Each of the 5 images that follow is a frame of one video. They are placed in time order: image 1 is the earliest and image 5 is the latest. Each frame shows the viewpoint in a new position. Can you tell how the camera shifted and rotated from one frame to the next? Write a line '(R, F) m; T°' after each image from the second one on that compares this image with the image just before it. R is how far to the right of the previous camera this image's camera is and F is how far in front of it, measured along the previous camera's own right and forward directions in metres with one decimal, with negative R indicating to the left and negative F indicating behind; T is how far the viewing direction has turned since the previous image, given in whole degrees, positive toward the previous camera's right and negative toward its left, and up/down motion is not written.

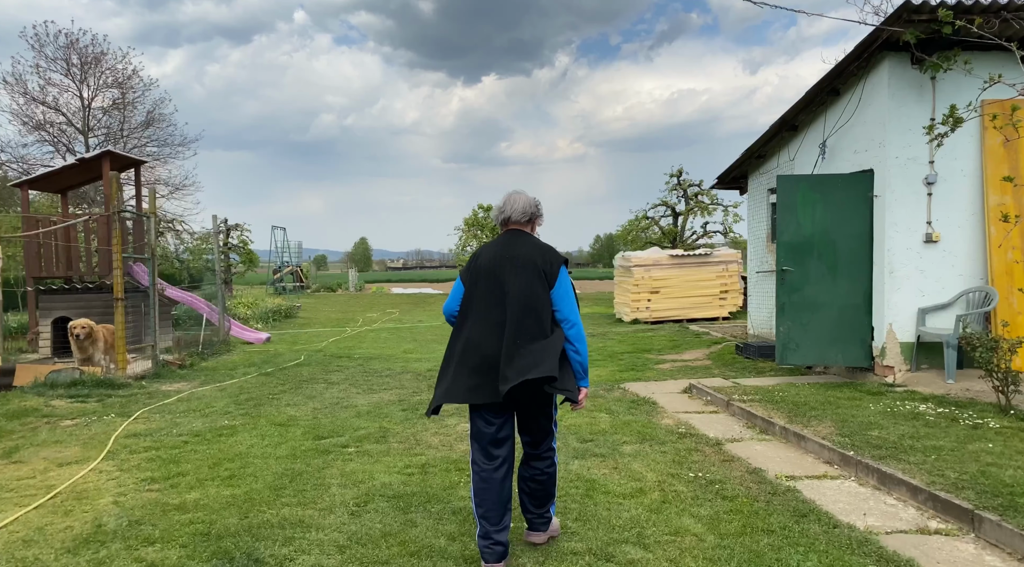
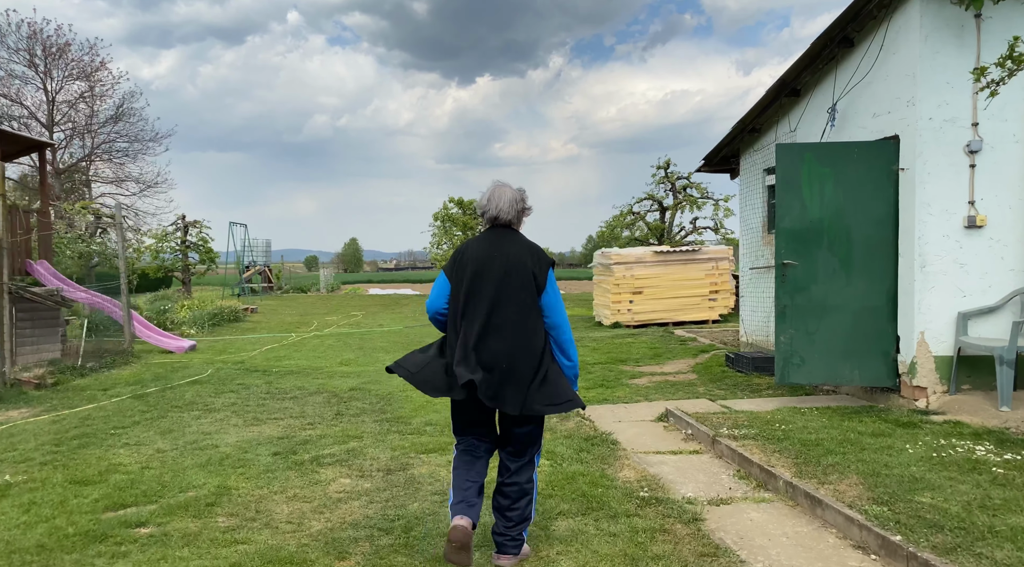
(+0.5, +1.6) m; +1°
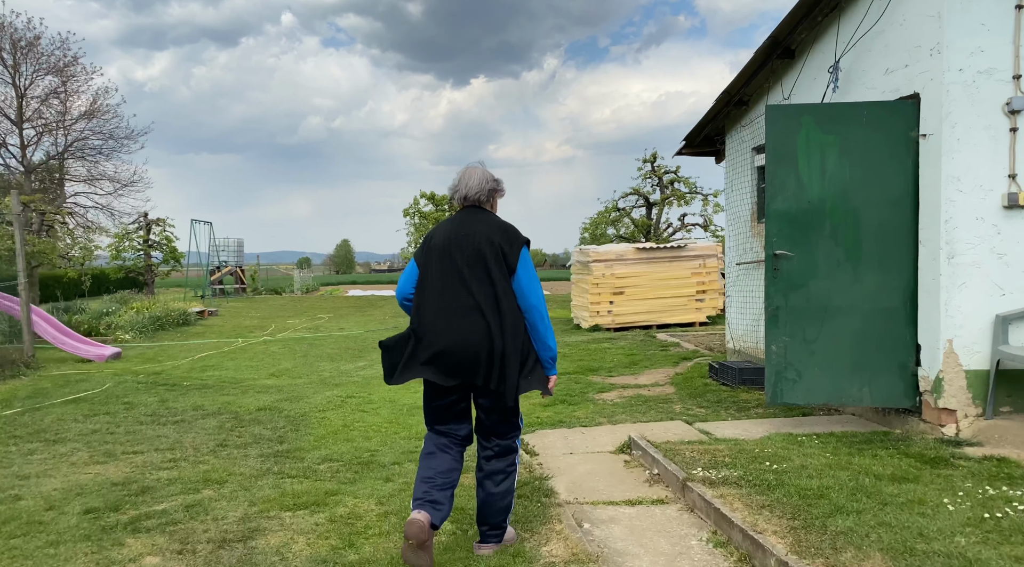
(+0.5, +1.2) m; 0°
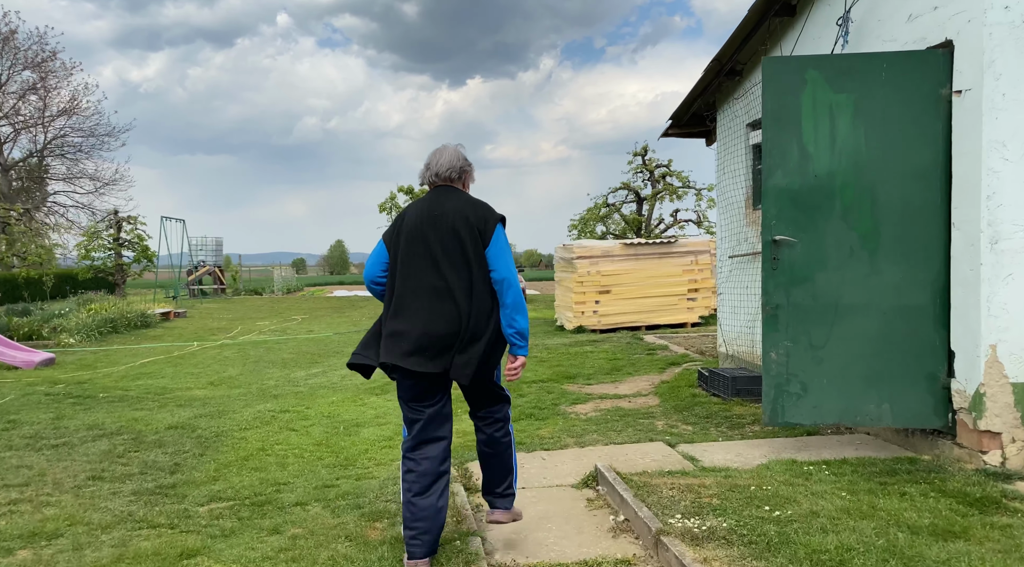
(+0.3, +0.9) m; 0°
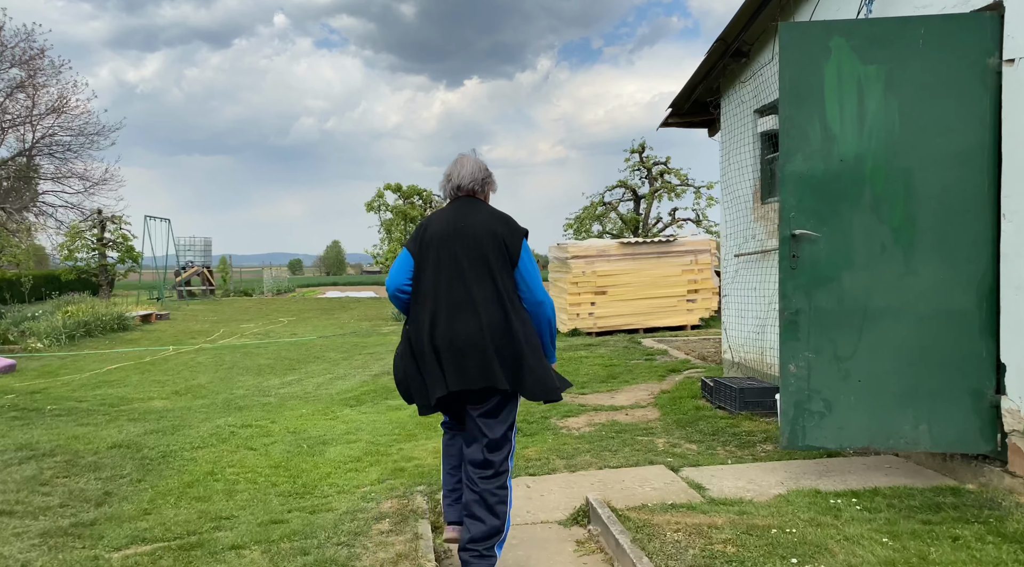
(+0.1, +0.5) m; 0°
